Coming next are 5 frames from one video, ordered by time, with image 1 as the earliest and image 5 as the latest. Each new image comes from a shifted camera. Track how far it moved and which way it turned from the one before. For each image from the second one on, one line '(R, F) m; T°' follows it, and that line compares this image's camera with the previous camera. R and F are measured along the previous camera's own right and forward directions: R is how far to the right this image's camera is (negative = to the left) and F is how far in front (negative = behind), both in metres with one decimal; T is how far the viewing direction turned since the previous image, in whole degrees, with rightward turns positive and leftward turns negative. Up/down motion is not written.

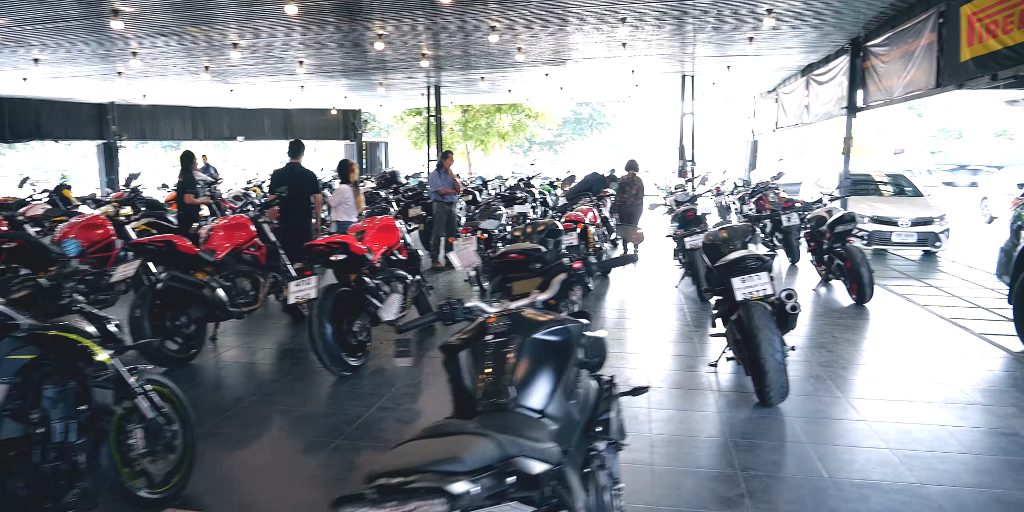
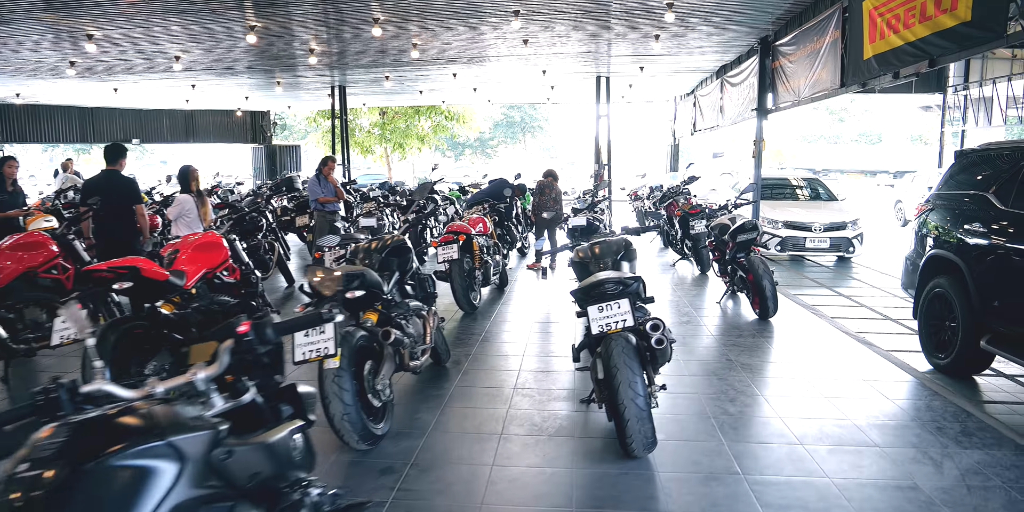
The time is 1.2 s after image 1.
(+0.5, +0.6) m; +5°
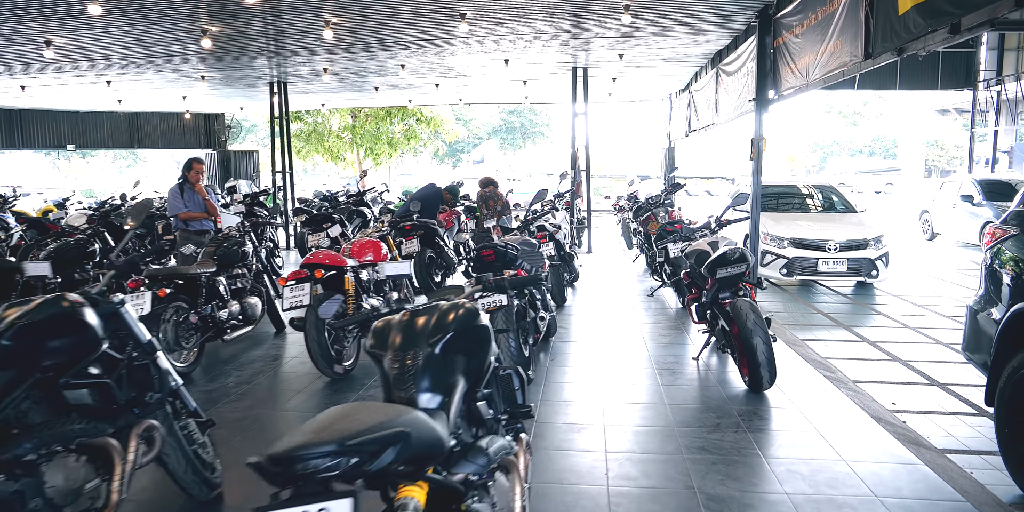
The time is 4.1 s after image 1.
(+0.8, +1.8) m; -1°
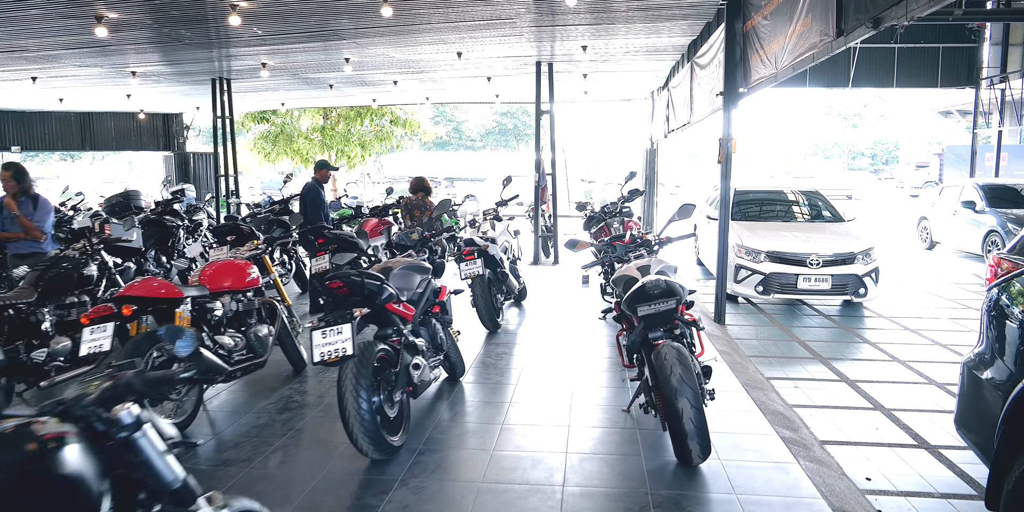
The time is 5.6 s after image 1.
(+0.6, +0.9) m; 0°
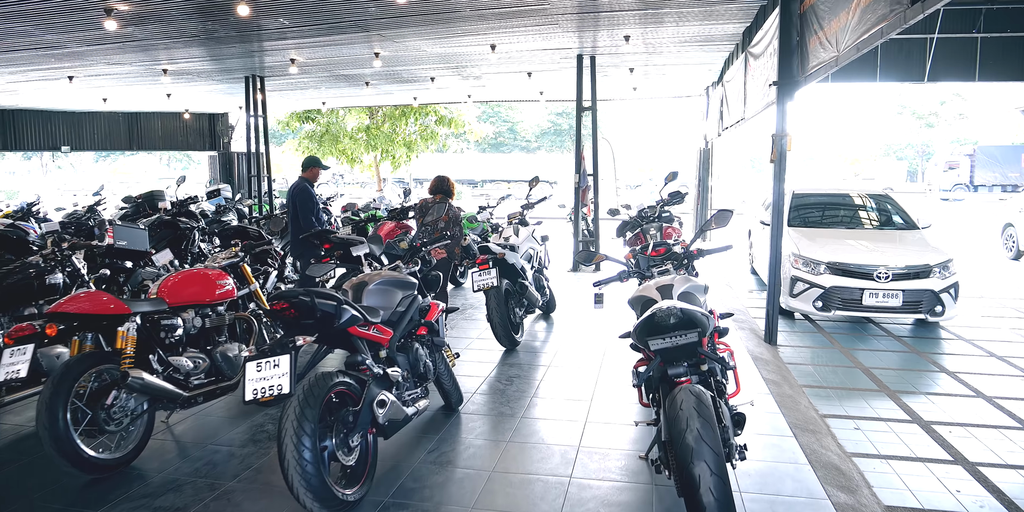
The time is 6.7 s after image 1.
(+0.3, +0.6) m; -5°
